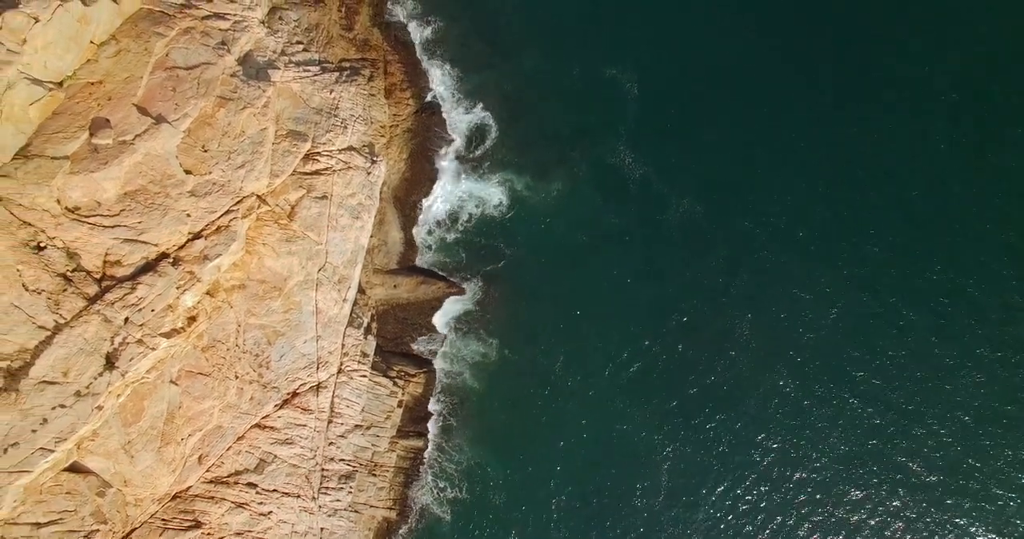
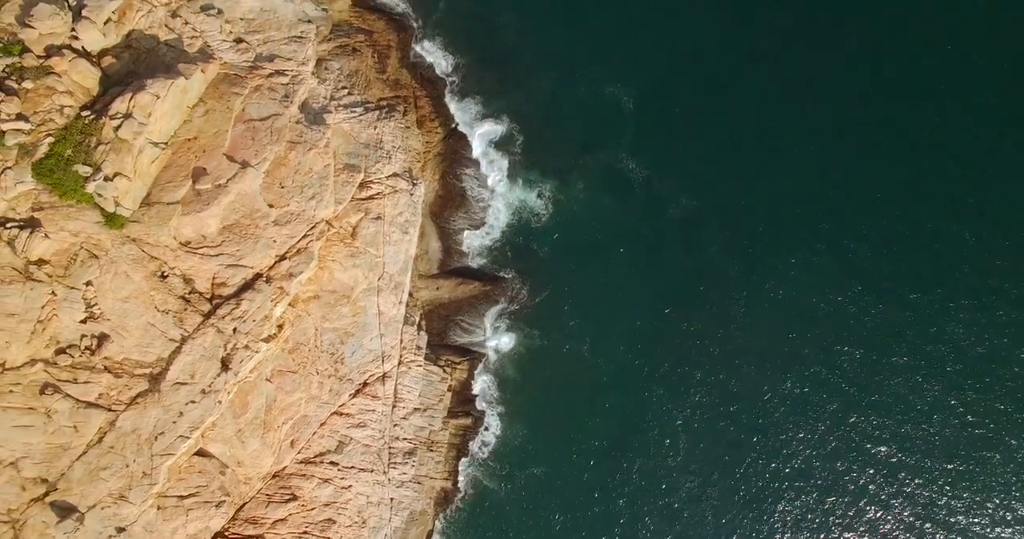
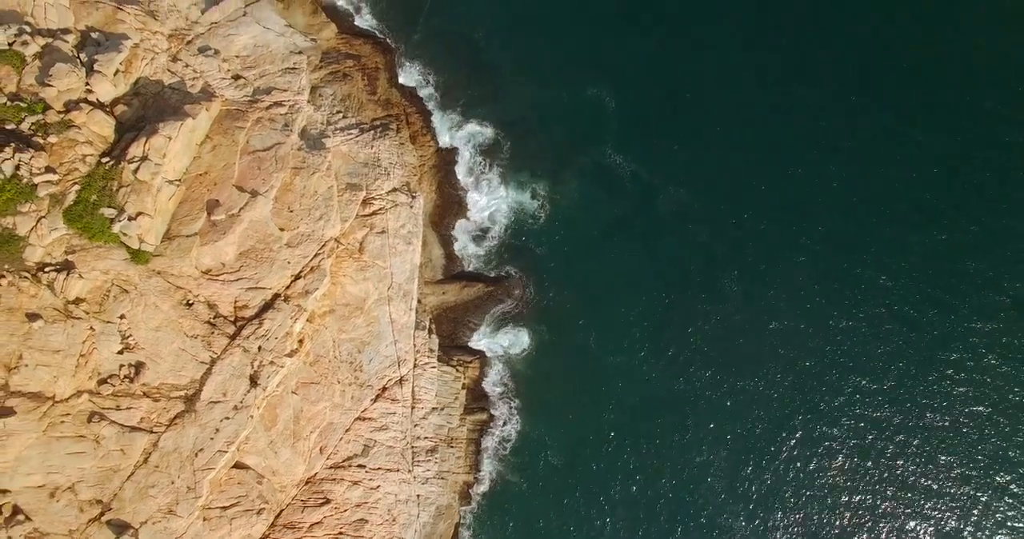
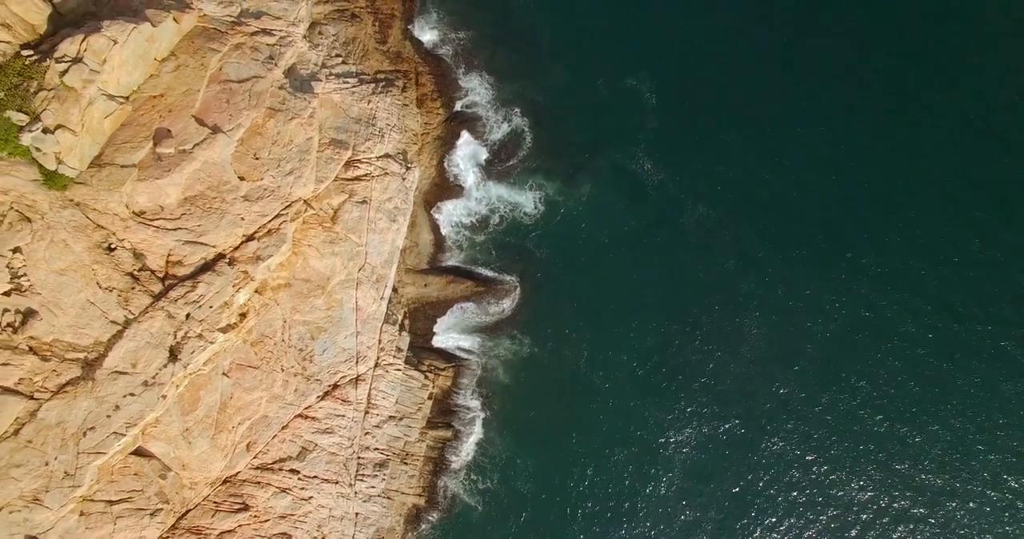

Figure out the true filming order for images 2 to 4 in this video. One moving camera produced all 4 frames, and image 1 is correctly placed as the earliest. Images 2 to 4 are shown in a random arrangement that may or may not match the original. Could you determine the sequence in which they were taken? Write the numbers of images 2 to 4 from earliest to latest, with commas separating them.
4, 2, 3
